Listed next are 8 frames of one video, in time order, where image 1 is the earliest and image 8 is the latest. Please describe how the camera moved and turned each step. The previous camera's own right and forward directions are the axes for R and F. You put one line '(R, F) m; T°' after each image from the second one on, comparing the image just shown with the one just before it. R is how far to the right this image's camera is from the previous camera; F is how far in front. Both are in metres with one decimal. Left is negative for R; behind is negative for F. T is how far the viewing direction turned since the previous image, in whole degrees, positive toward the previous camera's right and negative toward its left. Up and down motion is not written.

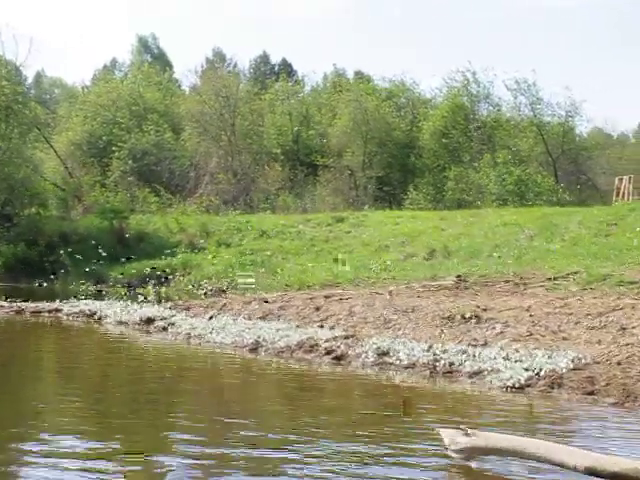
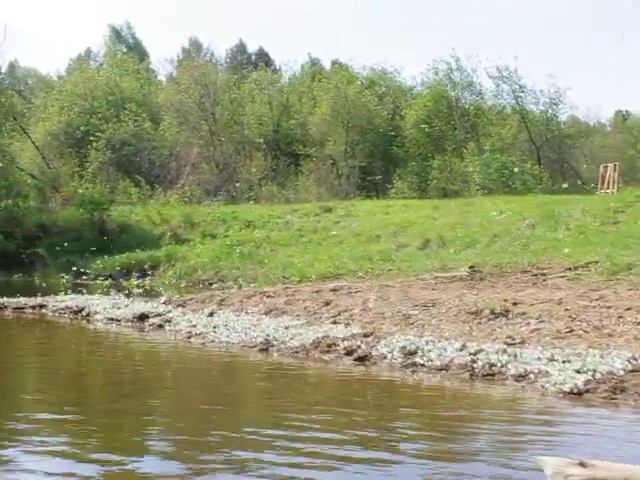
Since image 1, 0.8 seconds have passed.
(-0.5, +1.2) m; +1°
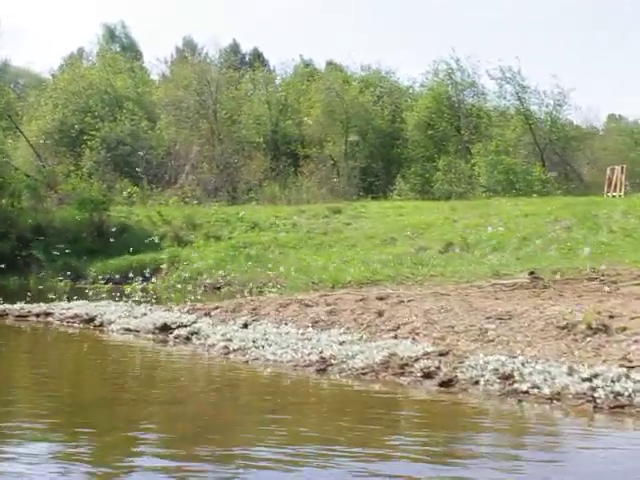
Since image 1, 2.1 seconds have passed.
(-0.8, +1.9) m; +1°
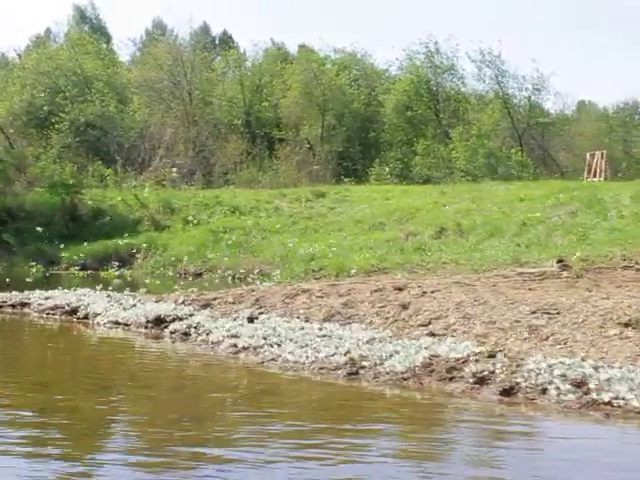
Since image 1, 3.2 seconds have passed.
(-0.6, +1.5) m; +2°
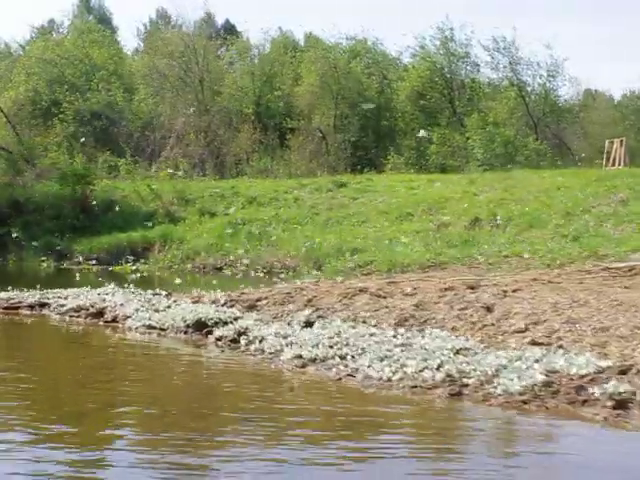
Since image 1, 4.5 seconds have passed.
(-0.7, +1.7) m; 0°
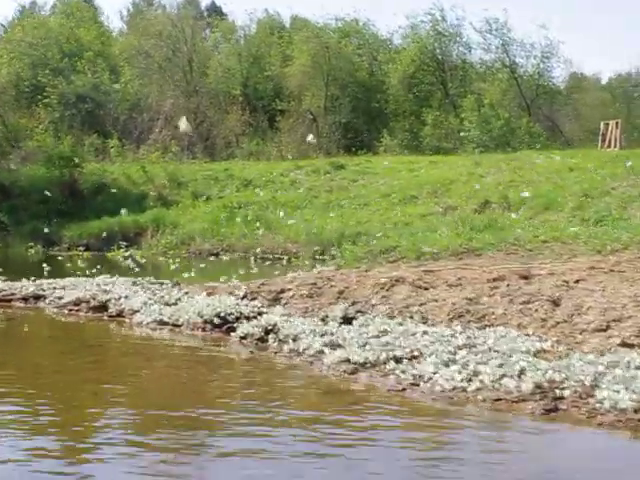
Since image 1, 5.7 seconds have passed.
(-0.5, +1.4) m; +1°
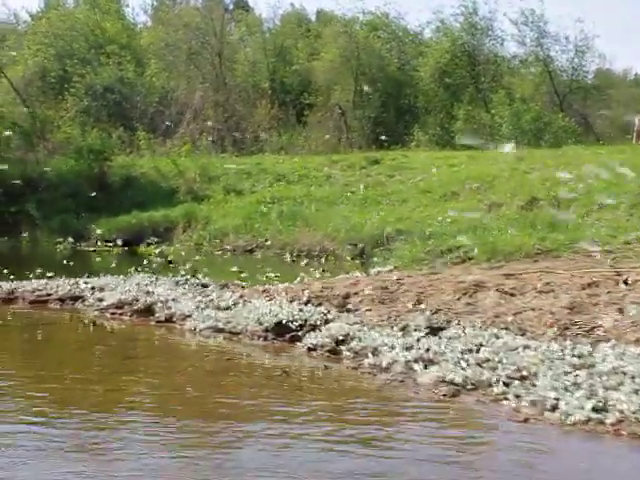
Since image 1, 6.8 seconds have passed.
(-0.5, +1.1) m; -1°
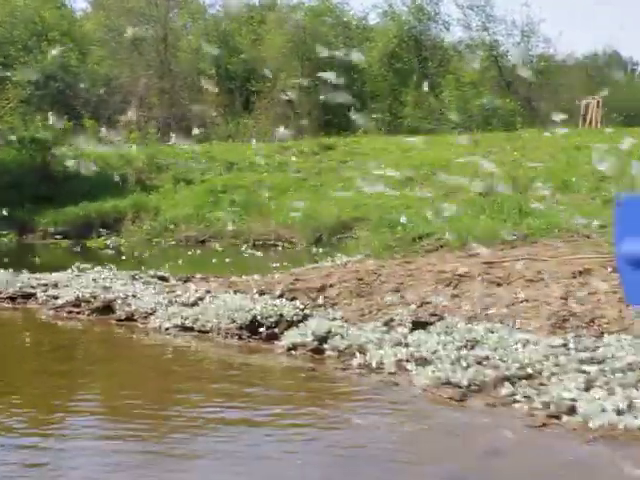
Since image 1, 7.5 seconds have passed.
(-0.3, +0.6) m; +3°
